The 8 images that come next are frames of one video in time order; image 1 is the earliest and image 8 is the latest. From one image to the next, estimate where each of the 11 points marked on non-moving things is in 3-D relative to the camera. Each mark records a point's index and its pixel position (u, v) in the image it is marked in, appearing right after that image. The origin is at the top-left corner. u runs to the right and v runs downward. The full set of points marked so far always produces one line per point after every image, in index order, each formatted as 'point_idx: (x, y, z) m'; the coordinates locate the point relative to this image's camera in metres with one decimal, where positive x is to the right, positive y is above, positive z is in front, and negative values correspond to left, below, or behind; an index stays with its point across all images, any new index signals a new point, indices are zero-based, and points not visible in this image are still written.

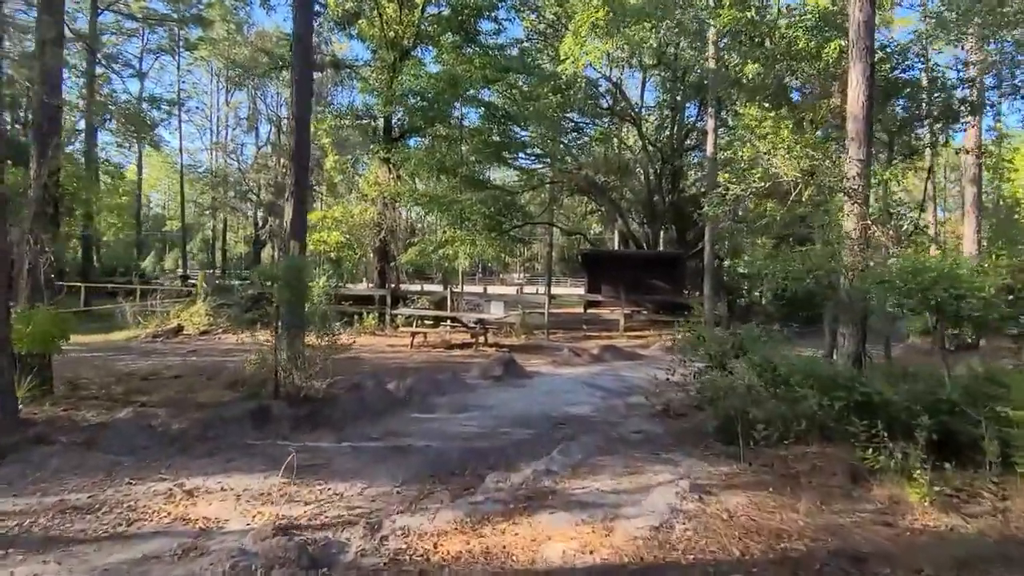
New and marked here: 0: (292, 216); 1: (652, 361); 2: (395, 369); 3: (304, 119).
0: (-2.9, +1.0, +9.7) m
1: (+2.6, -1.4, +13.9) m
2: (-2.0, -1.4, +12.1) m
3: (-2.8, +2.3, +9.8) m
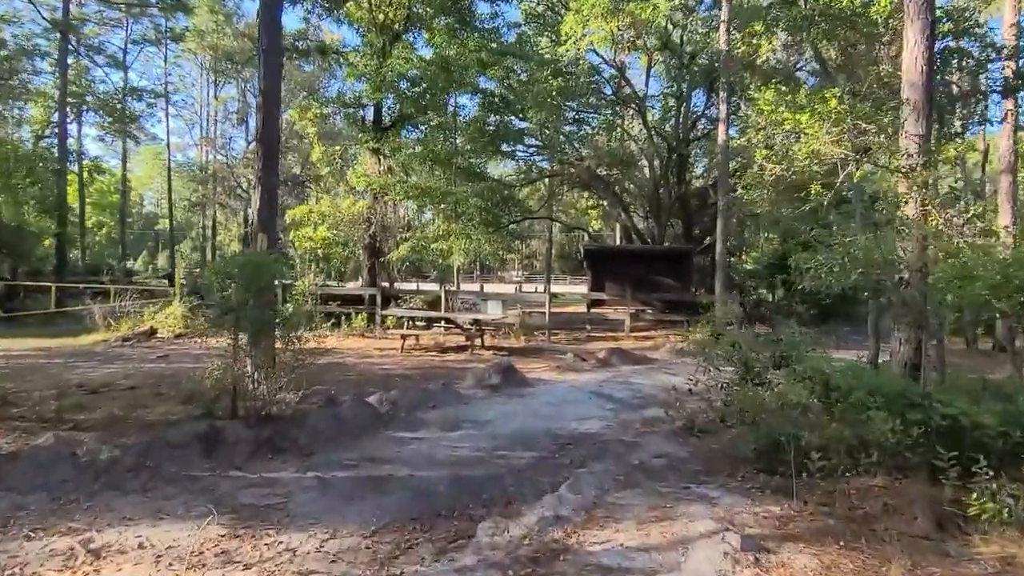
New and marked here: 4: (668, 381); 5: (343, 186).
0: (-3.0, +1.0, +8.5) m
1: (+2.6, -1.4, +12.8) m
2: (-2.0, -1.4, +10.9) m
3: (-2.8, +2.3, +8.6) m
4: (+2.3, -1.4, +10.9) m
5: (-4.5, +2.7, +19.2) m
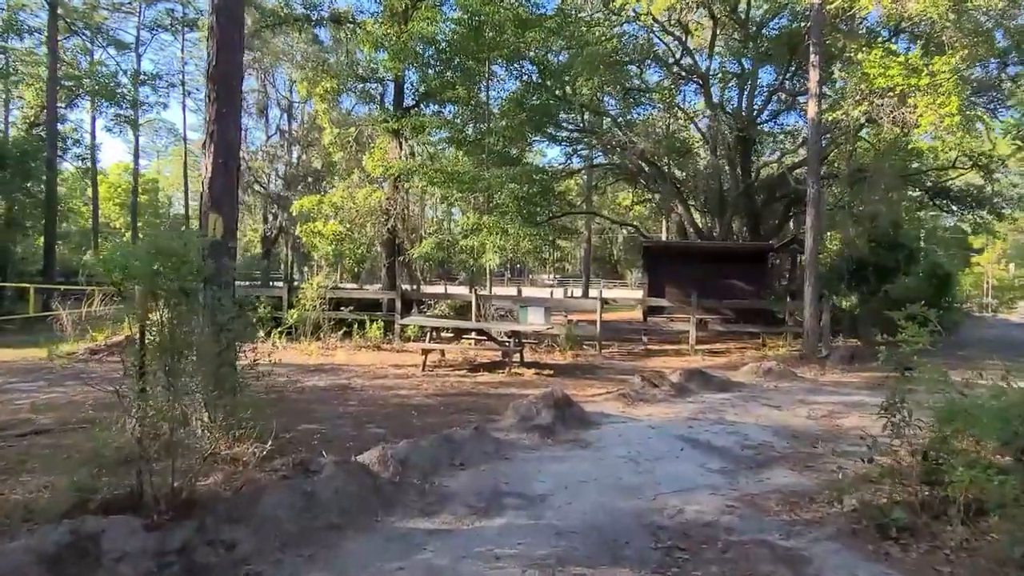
0: (-2.4, +1.0, +5.9) m
1: (+3.3, -1.4, +10.0) m
2: (-1.4, -1.4, +8.3) m
3: (-2.3, +2.2, +6.0) m
4: (+2.9, -1.5, +8.1) m
5: (-3.5, +2.7, +16.7) m
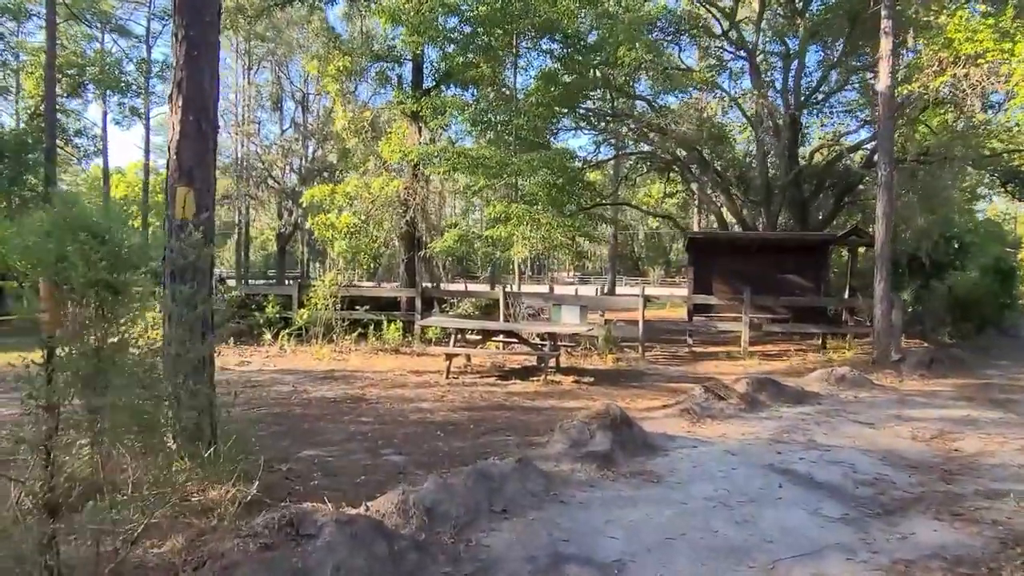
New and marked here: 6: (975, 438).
0: (-2.1, +1.0, +4.6) m
1: (+3.8, -1.4, +8.5) m
2: (-1.0, -1.4, +6.9) m
3: (-1.9, +2.3, +4.7) m
4: (+3.3, -1.4, +6.7) m
5: (-2.9, +2.7, +15.4) m
6: (+4.4, -1.4, +6.9) m
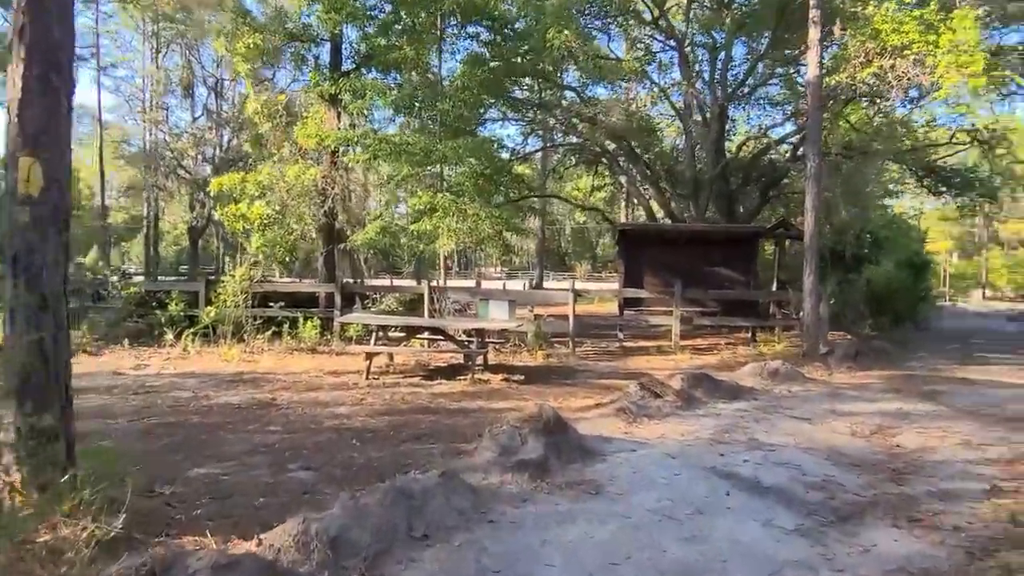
0: (-2.5, +1.0, +3.8) m
1: (+2.9, -1.3, +8.2) m
2: (-1.6, -1.3, +6.2) m
3: (-2.4, +2.3, +3.9) m
4: (+2.7, -1.4, +6.4) m
5: (-4.4, +2.8, +14.4) m
6: (+3.7, -1.3, +6.8) m
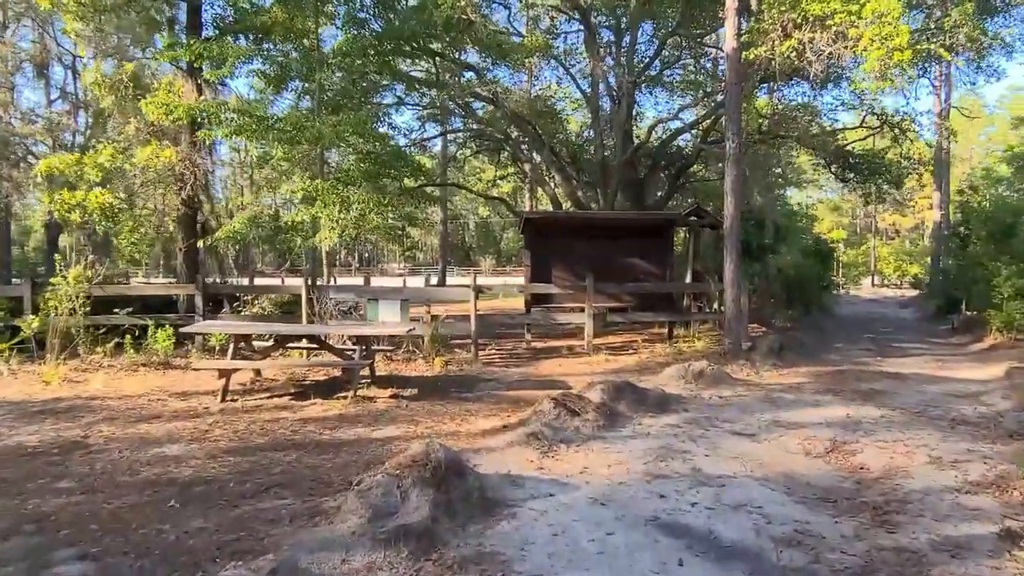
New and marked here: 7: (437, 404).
0: (-3.0, +1.0, +1.9) m
1: (+1.9, -1.2, +7.1) m
2: (-2.4, -1.3, +4.5) m
3: (-2.9, +2.3, +2.1) m
4: (+1.8, -1.3, +5.2) m
5: (-6.3, +2.8, +12.3) m
6: (+2.9, -1.3, +5.7) m
7: (-0.8, -1.2, +7.6) m
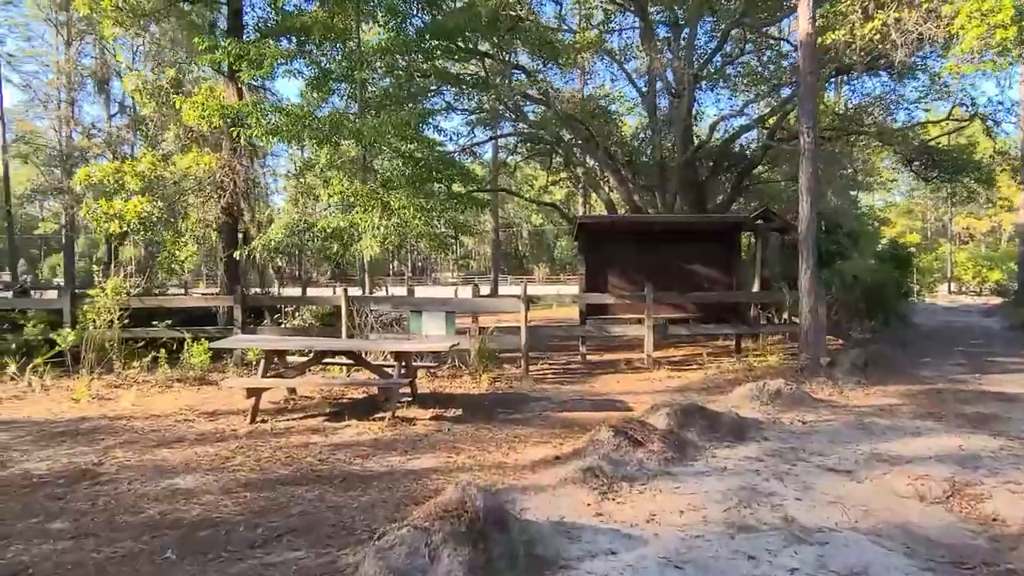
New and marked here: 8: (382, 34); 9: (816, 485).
0: (-2.9, +0.9, +1.4) m
1: (+2.3, -1.3, +6.2) m
2: (-2.1, -1.4, +3.9) m
3: (-2.8, +2.2, +1.5) m
4: (+2.2, -1.4, +4.3) m
5: (-5.4, +2.6, +11.9) m
6: (+3.2, -1.3, +4.7) m
7: (-0.3, -1.3, +6.9) m
8: (-2.1, +4.1, +11.6) m
9: (+2.1, -1.3, +5.0) m
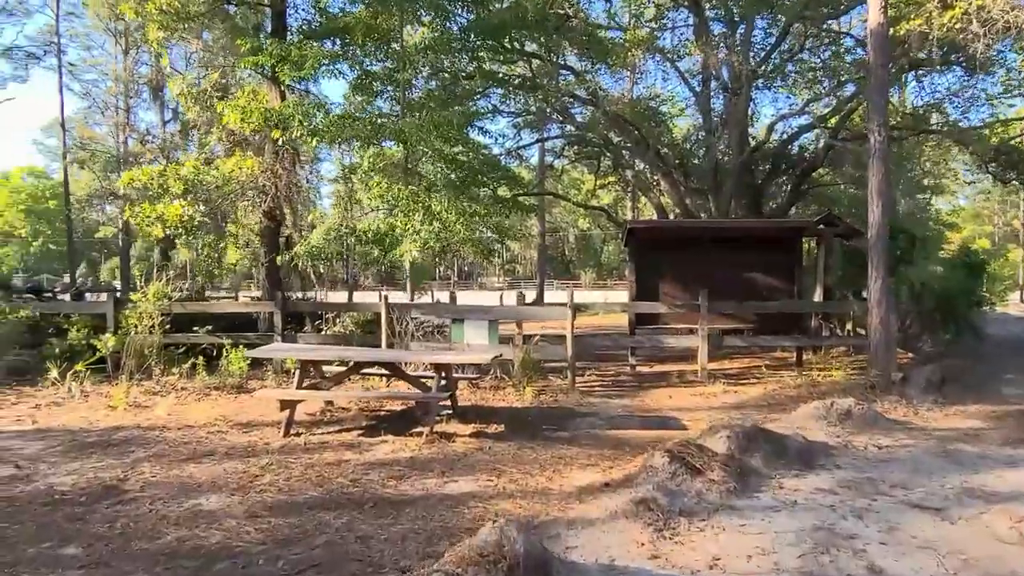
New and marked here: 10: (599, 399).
0: (-2.8, +0.9, +1.1) m
1: (+2.7, -1.4, +5.6) m
2: (-1.9, -1.5, +3.6) m
3: (-2.7, +2.2, +1.3) m
4: (+2.4, -1.5, +3.7) m
5: (-4.7, +2.5, +11.8) m
6: (+3.5, -1.4, +4.1) m
7: (+0.1, -1.4, +6.4) m
8: (-1.3, +4.0, +11.3) m
9: (+2.4, -1.4, +4.4) m
10: (+1.0, -1.3, +8.8) m
